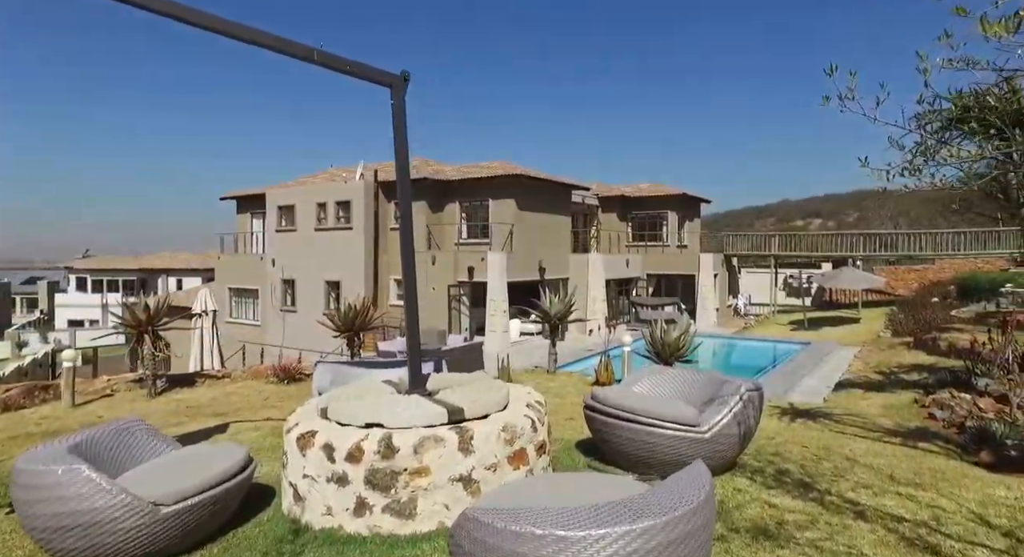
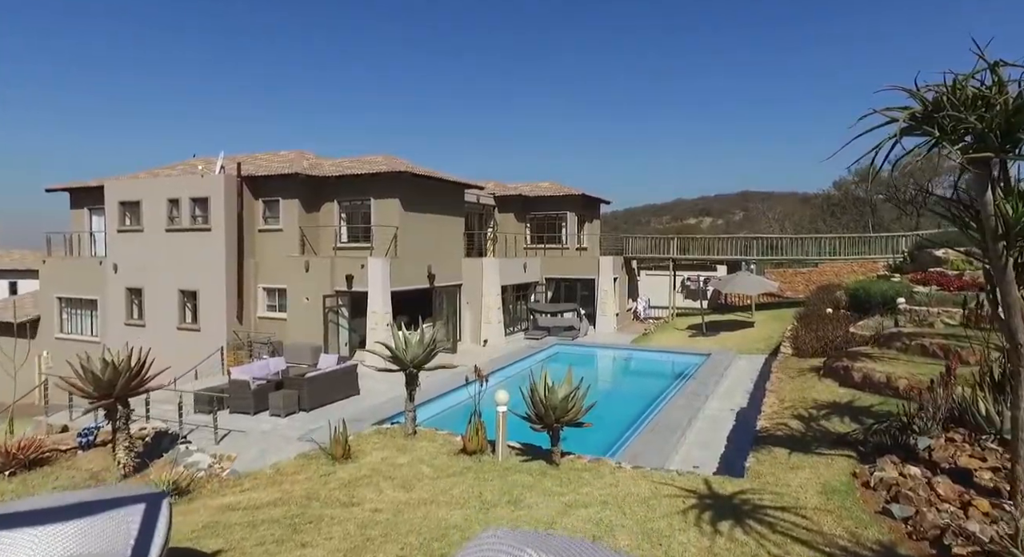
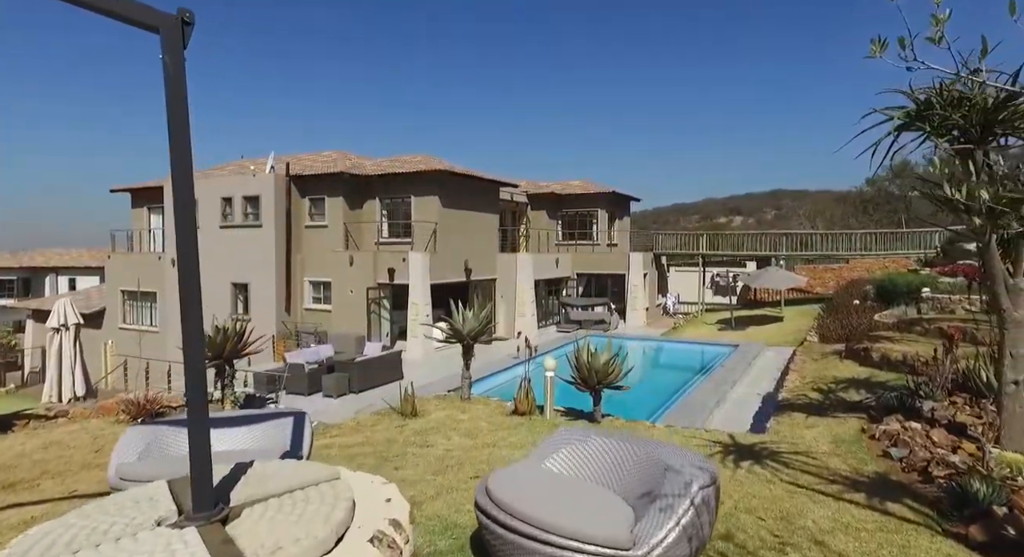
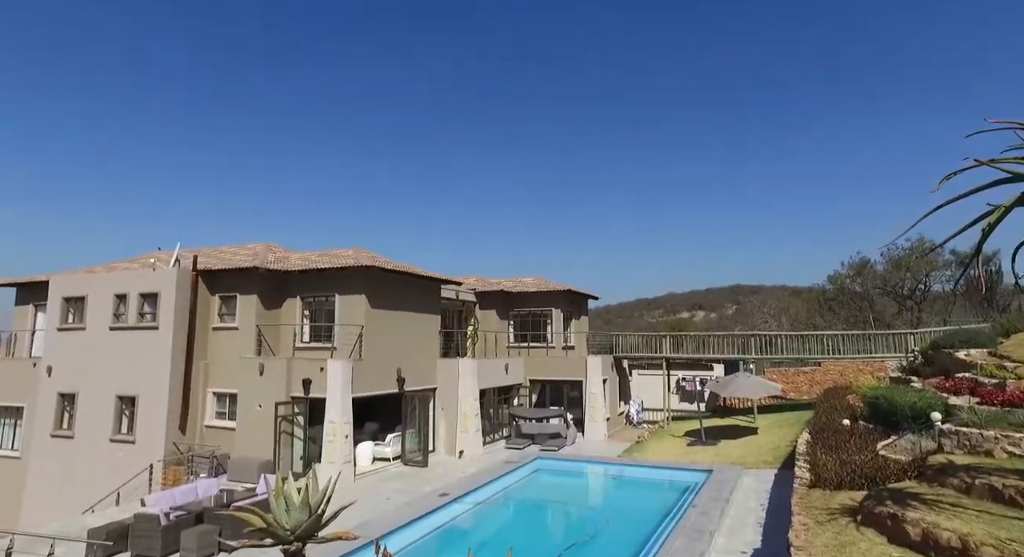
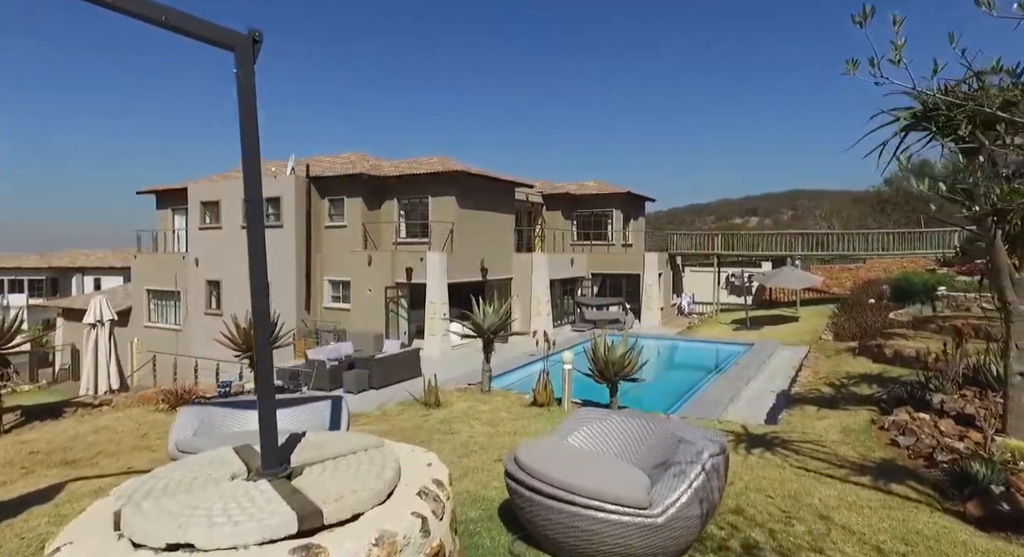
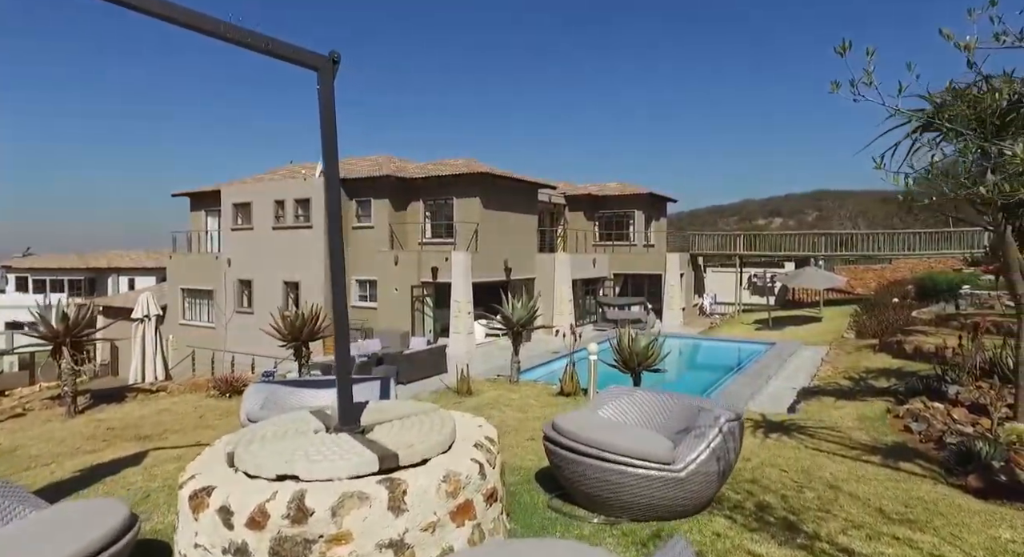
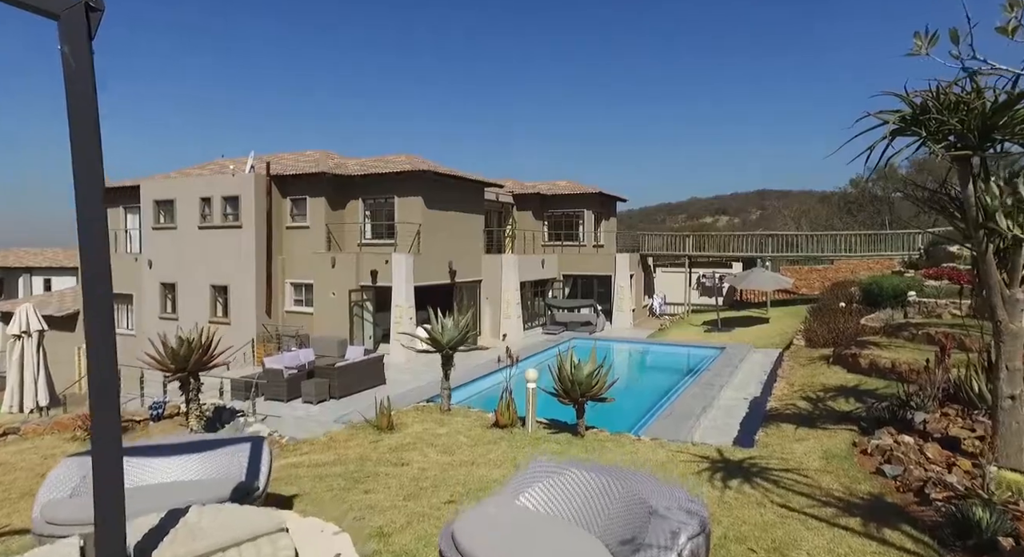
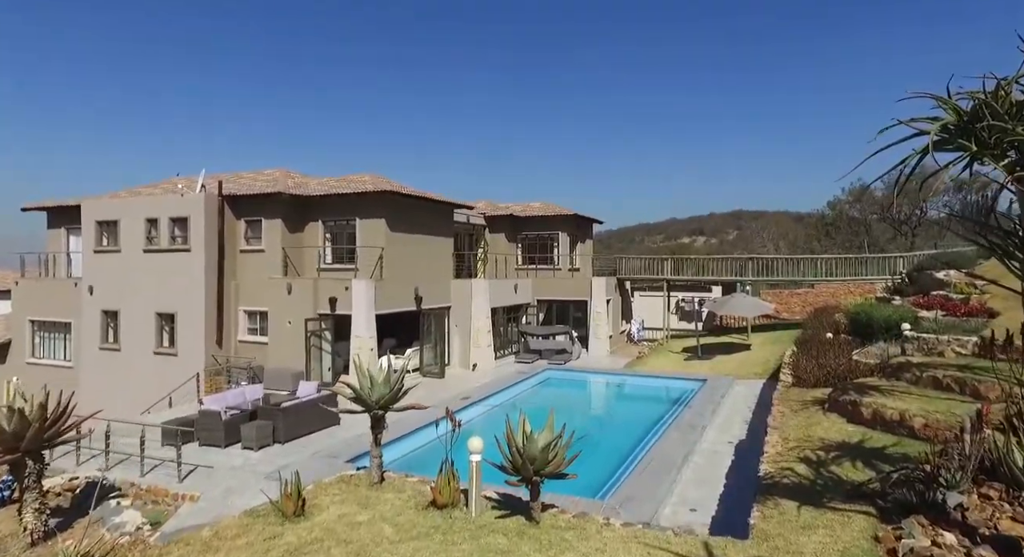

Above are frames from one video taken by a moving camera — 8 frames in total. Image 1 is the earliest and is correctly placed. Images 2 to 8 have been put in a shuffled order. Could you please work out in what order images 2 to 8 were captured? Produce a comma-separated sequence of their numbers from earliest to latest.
6, 5, 3, 7, 2, 8, 4
